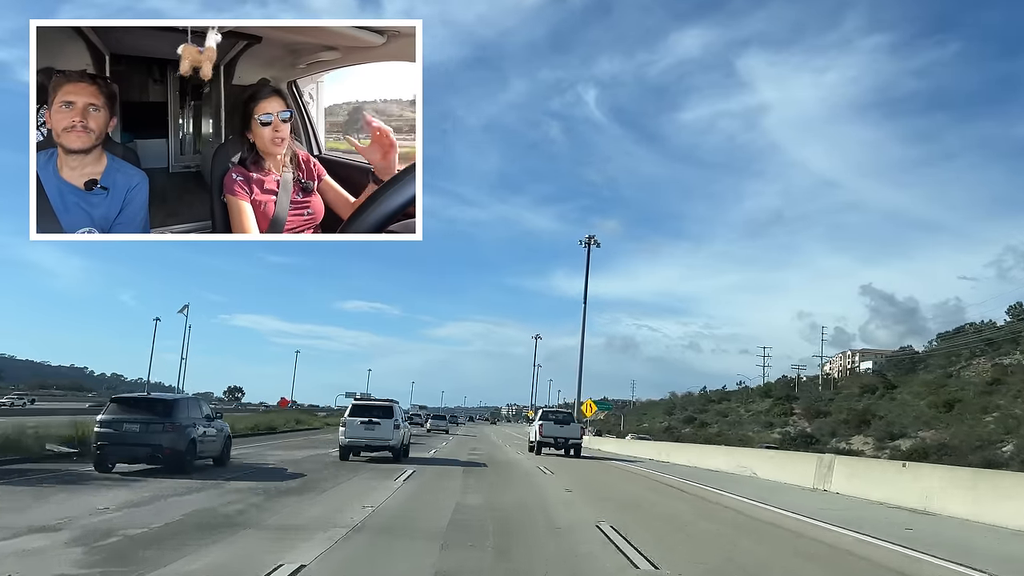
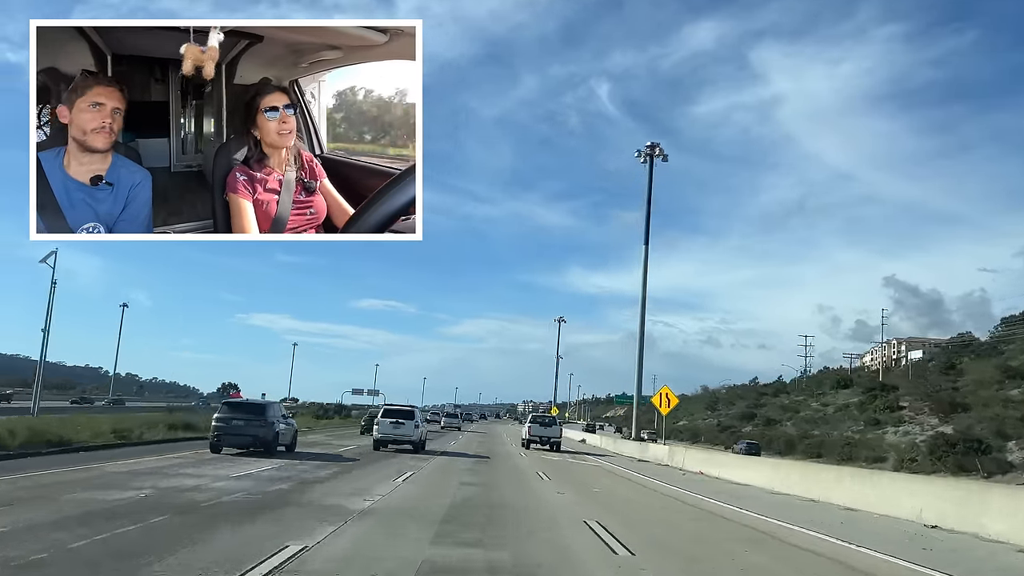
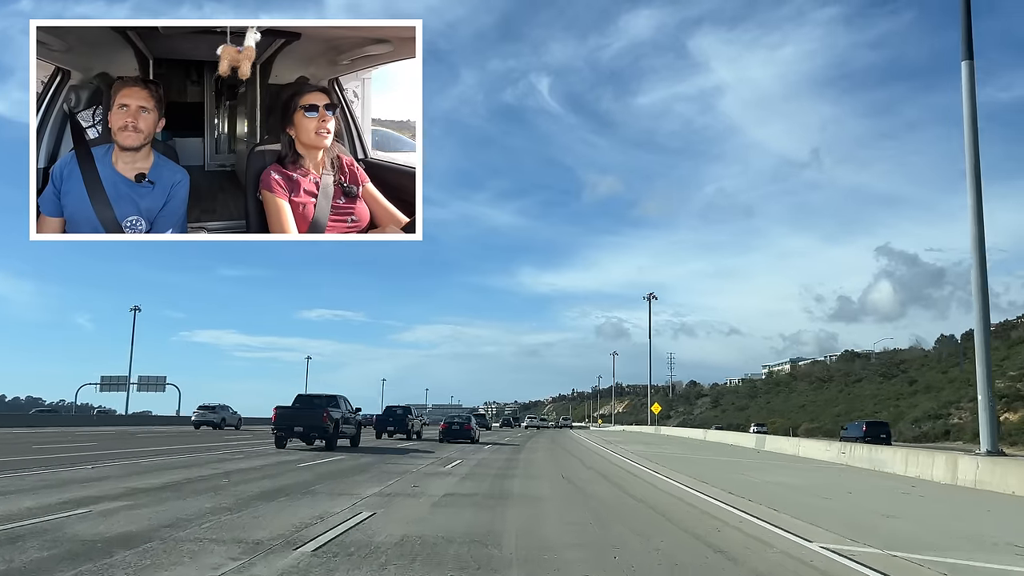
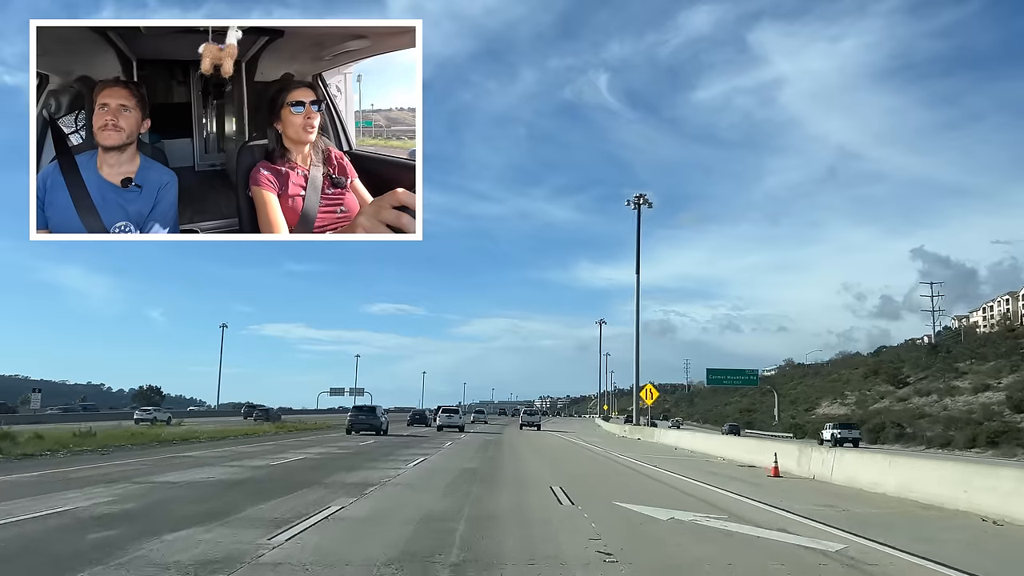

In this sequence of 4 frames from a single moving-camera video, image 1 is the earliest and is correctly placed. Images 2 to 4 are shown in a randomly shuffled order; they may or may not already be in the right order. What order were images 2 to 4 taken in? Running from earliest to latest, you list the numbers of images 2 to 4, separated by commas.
2, 4, 3
